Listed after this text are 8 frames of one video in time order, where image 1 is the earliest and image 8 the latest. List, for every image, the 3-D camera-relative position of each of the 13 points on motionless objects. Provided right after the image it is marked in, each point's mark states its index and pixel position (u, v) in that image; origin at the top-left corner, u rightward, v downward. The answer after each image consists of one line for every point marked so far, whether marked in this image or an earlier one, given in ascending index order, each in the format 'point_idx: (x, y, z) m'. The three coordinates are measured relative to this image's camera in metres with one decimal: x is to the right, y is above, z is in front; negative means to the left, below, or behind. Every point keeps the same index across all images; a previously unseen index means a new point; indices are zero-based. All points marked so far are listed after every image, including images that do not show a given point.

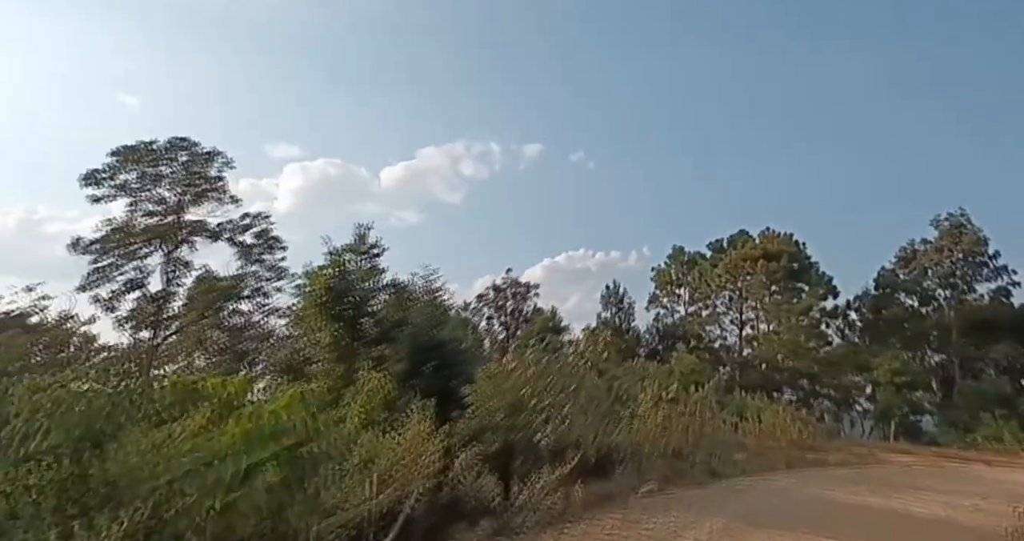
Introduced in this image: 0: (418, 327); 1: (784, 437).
0: (-1.2, -0.7, +9.8) m
1: (+6.0, -3.7, +16.2) m
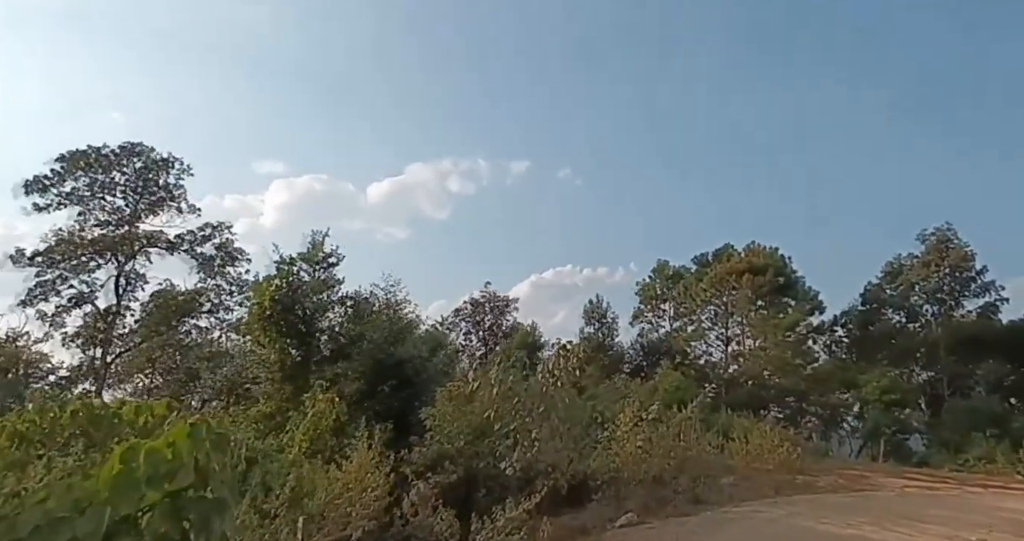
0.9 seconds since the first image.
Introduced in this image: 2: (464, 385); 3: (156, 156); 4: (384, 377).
0: (-1.7, -0.9, +9.0) m
1: (+5.5, -4.0, +15.5) m
2: (-0.6, -1.3, +8.4) m
3: (-8.0, +2.5, +16.3) m
4: (-1.5, -1.3, +8.9) m
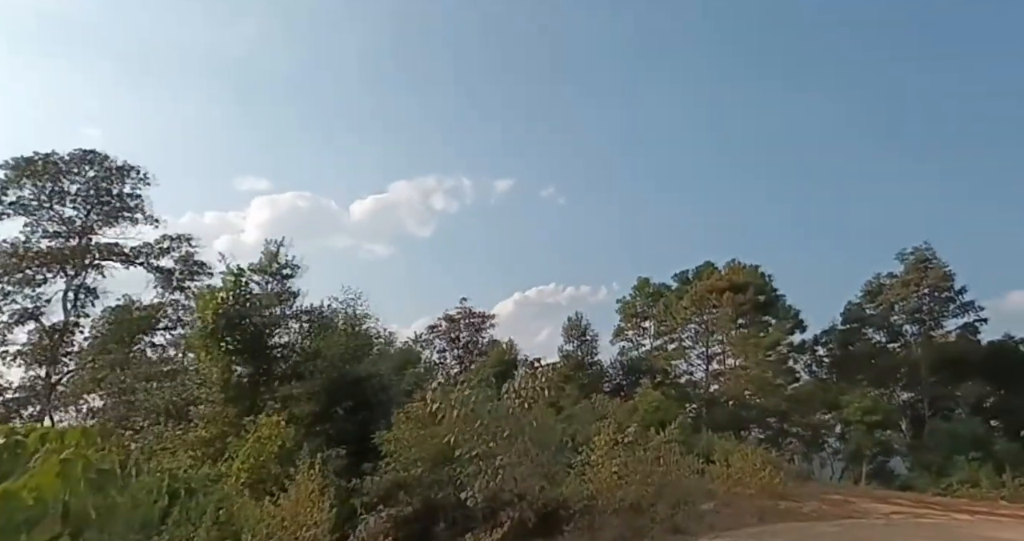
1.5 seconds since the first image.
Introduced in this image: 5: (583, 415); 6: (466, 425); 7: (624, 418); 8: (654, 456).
0: (-2.0, -1.0, +8.4) m
1: (+4.9, -4.3, +14.9) m
2: (-0.9, -1.4, +7.8) m
3: (-8.5, +2.3, +15.6) m
4: (-1.9, -1.4, +8.3) m
5: (+1.4, -2.8, +14.2) m
6: (-0.5, -1.6, +7.5) m
7: (+2.6, -3.4, +17.0) m
8: (+2.2, -2.9, +11.4) m
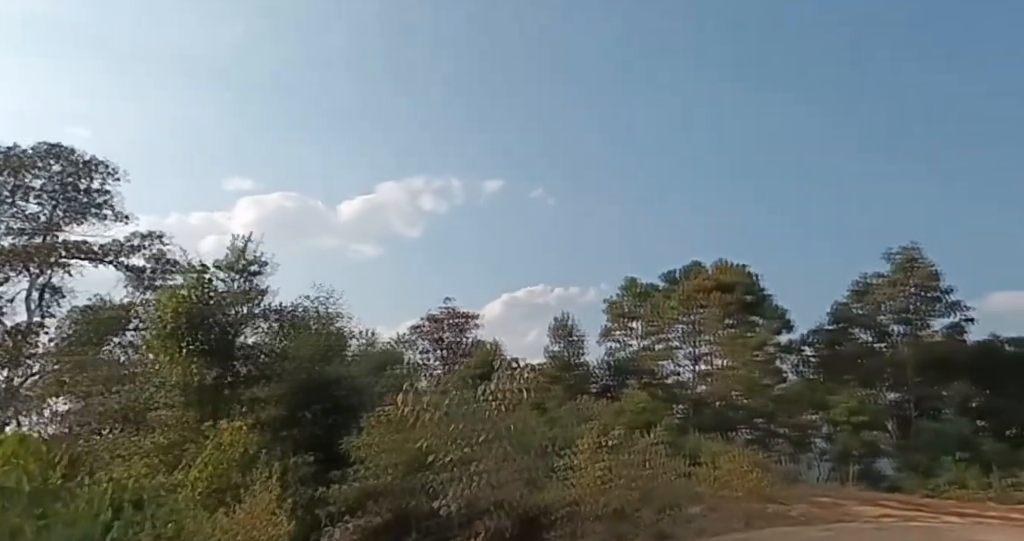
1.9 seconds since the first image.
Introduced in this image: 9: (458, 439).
0: (-2.3, -1.0, +8.0) m
1: (+4.6, -4.3, +14.6) m
2: (-1.2, -1.4, +7.4) m
3: (-8.9, +2.3, +15.1) m
4: (-2.2, -1.4, +7.9) m
5: (+1.0, -2.8, +13.8) m
6: (-0.7, -1.6, +7.1) m
7: (+2.2, -3.4, +16.7) m
8: (+1.9, -2.8, +11.0) m
9: (-0.6, -1.7, +7.1) m
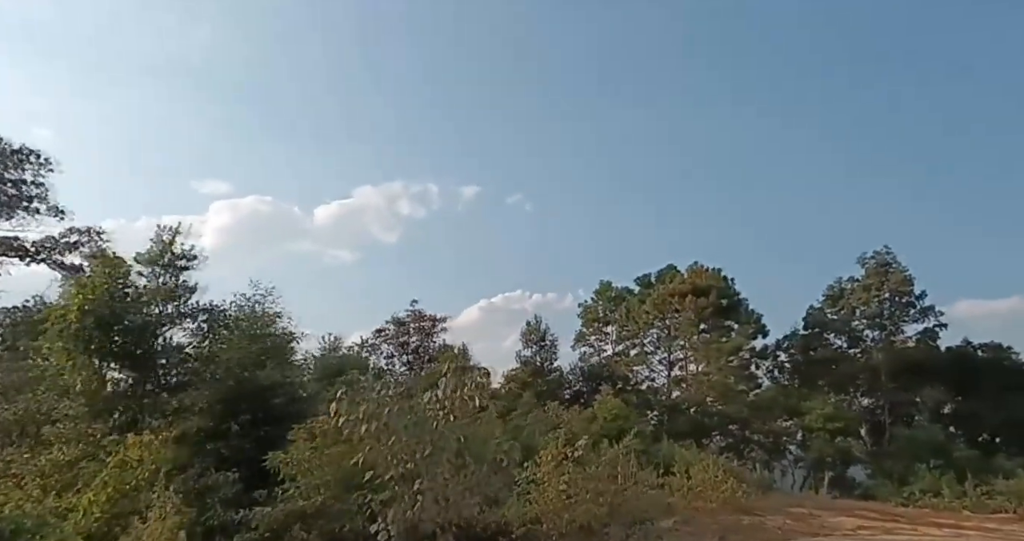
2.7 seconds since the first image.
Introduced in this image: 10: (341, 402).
0: (-2.7, -0.9, +7.2) m
1: (+3.9, -4.3, +14.0) m
2: (-1.6, -1.3, +6.6) m
3: (-9.5, +2.3, +14.1) m
4: (-2.6, -1.3, +7.1) m
5: (+0.4, -2.8, +13.1) m
6: (-1.2, -1.5, +6.4) m
7: (+1.5, -3.4, +16.0) m
8: (+1.4, -2.8, +10.4) m
9: (-1.0, -1.6, +6.4) m
10: (-1.5, -1.2, +6.8) m
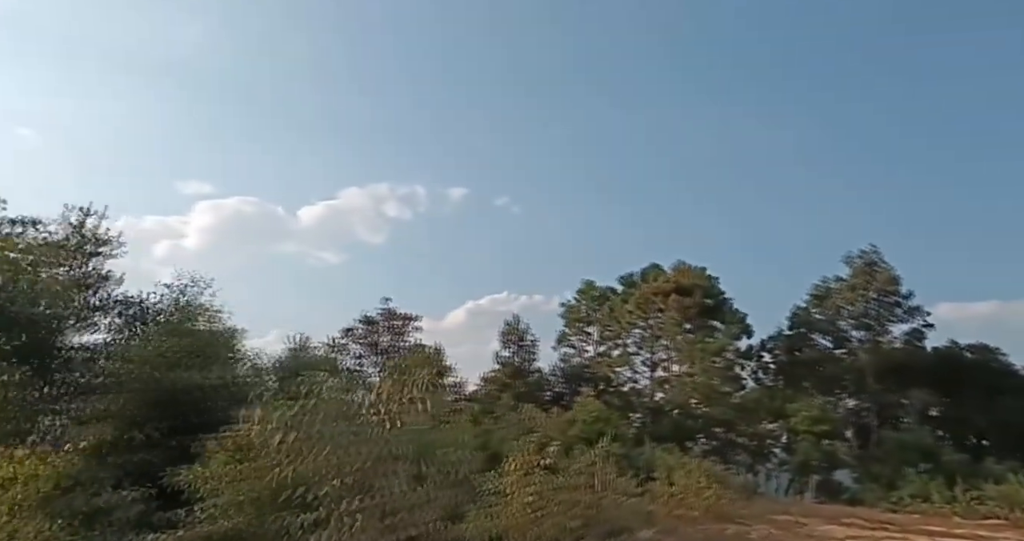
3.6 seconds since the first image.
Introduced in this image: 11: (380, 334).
0: (-3.1, -0.8, +6.3) m
1: (+3.4, -4.2, +13.3) m
2: (-2.0, -1.2, +5.8) m
3: (-10.1, +2.4, +13.1) m
4: (-3.0, -1.2, +6.2) m
5: (-0.1, -2.7, +12.3) m
6: (-1.5, -1.4, +5.5) m
7: (+0.9, -3.3, +15.2) m
8: (+0.9, -2.7, +9.5) m
9: (-1.4, -1.5, +5.5) m
10: (-1.9, -1.1, +5.9) m
11: (-3.5, -1.7, +19.7) m
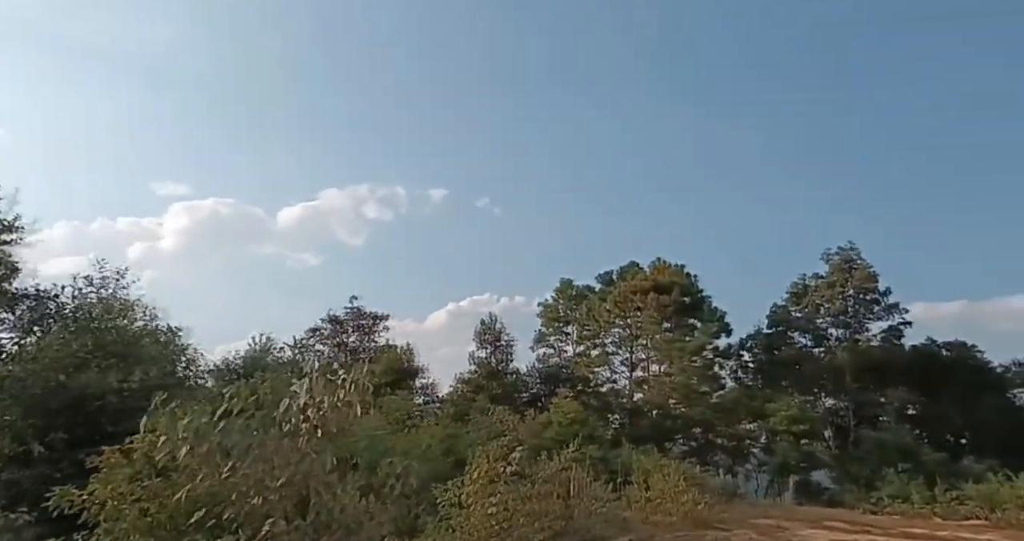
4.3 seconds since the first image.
0: (-3.5, -0.7, +5.6) m
1: (+2.8, -4.1, +12.7) m
2: (-2.3, -1.1, +5.1) m
3: (-10.6, +2.5, +12.2) m
4: (-3.4, -1.1, +5.5) m
5: (-0.6, -2.6, +11.6) m
6: (-1.9, -1.3, +4.9) m
7: (+0.3, -3.3, +14.6) m
8: (+0.5, -2.6, +8.9) m
9: (-1.7, -1.4, +4.8) m
10: (-2.3, -1.0, +5.2) m
11: (-4.2, -1.7, +18.9) m
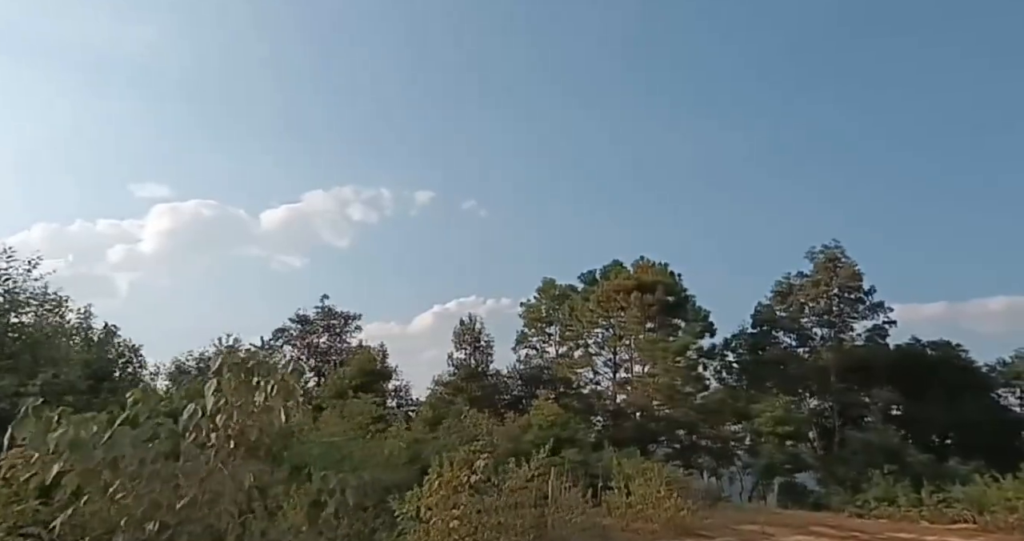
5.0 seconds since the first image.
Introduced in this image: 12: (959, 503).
0: (-3.8, -0.7, +4.8) m
1: (+2.4, -4.1, +12.1) m
2: (-2.6, -1.0, +4.4) m
3: (-11.0, +2.5, +11.3) m
4: (-3.7, -1.1, +4.7) m
5: (-1.1, -2.5, +10.9) m
6: (-2.1, -1.2, +4.2) m
7: (-0.2, -3.2, +13.9) m
8: (+0.1, -2.6, +8.3) m
9: (-2.0, -1.3, +4.1) m
10: (-2.6, -0.9, +4.5) m
11: (-4.8, -1.6, +18.2) m
12: (+11.5, -5.9, +18.8) m
